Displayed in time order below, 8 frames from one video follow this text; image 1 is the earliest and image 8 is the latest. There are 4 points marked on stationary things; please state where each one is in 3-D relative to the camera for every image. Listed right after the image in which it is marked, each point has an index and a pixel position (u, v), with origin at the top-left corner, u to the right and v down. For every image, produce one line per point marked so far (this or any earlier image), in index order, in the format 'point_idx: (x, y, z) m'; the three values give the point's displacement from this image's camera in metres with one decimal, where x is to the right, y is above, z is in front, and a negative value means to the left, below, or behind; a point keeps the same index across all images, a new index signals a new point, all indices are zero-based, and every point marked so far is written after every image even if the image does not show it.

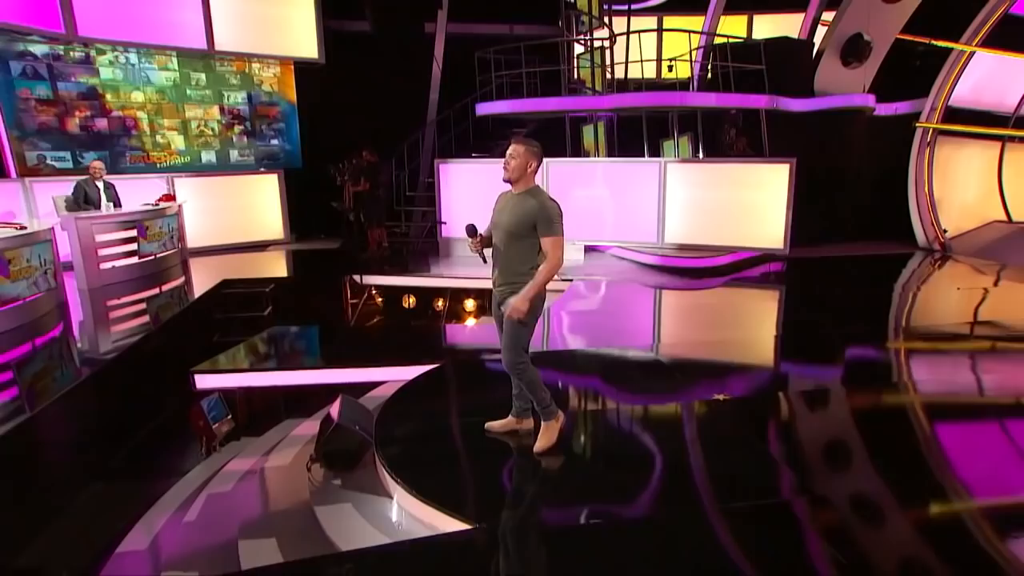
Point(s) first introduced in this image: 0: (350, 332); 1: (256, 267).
0: (-1.7, -0.4, +6.2) m
1: (-3.2, +0.3, +7.4) m
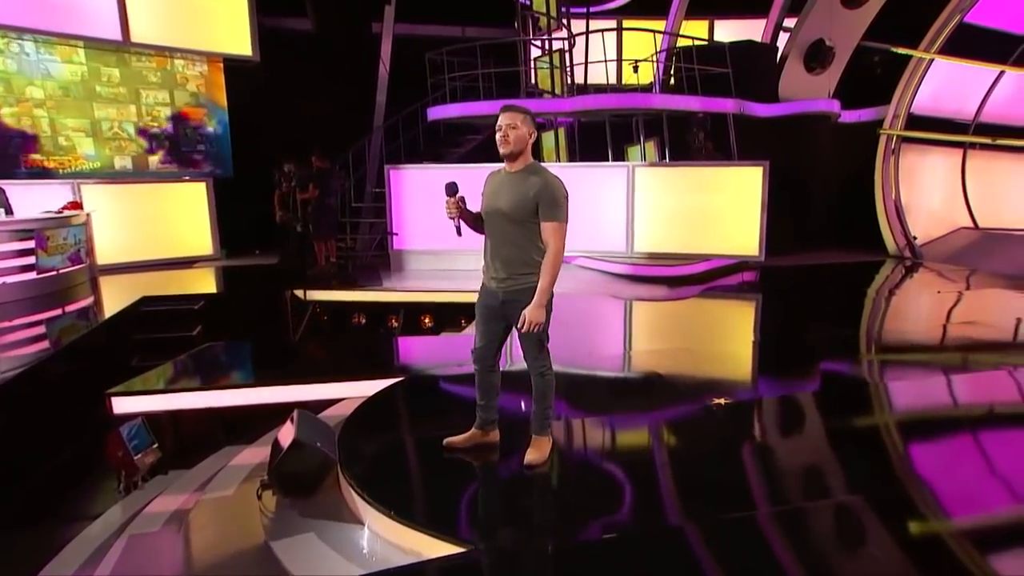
0: (-2.1, -0.6, +5.6) m
1: (-3.8, +0.1, +6.7) m
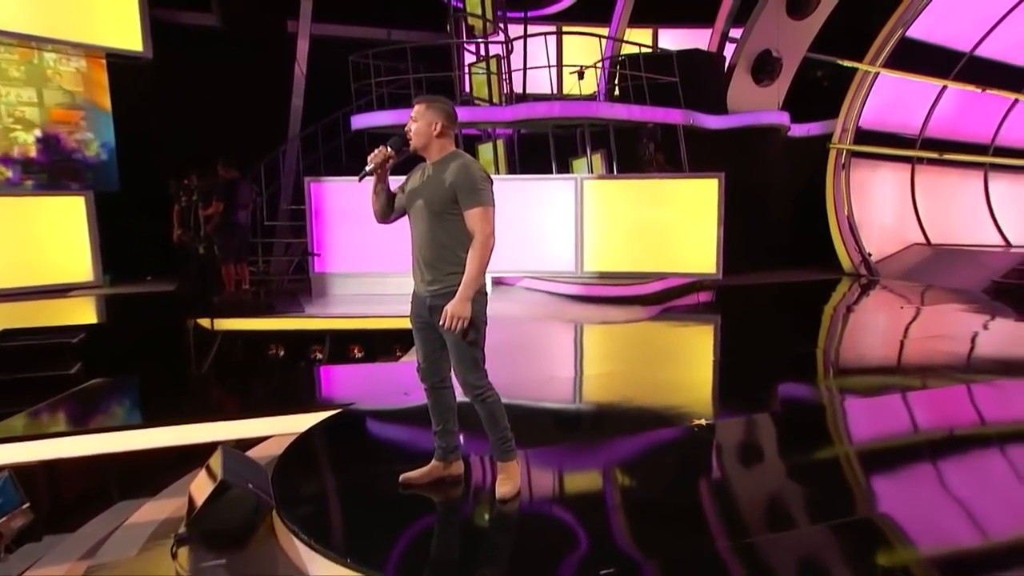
0: (-2.7, -0.8, +4.8) m
1: (-4.4, -0.3, +5.7) m
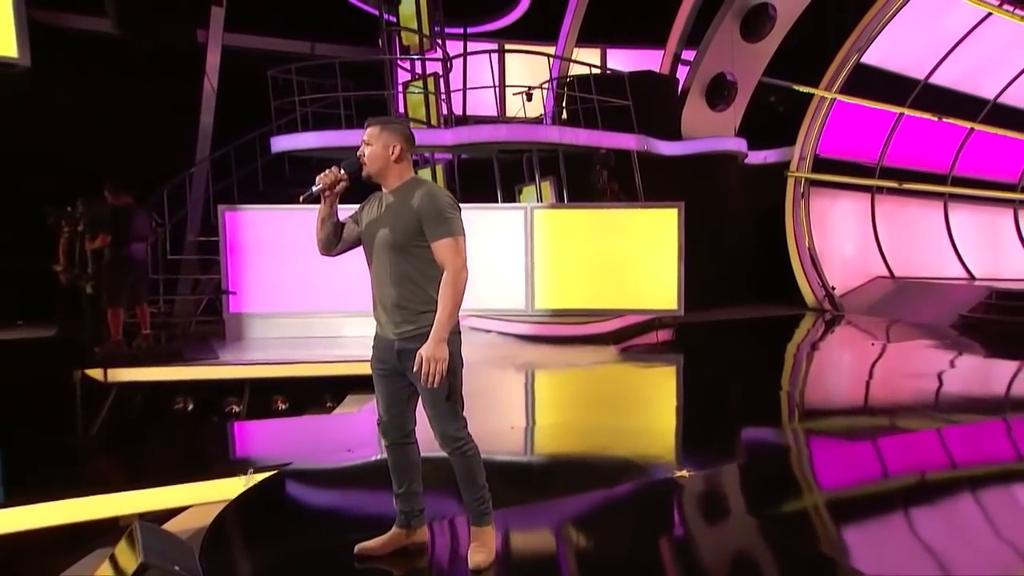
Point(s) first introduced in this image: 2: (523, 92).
0: (-3.1, -1.2, +4.1) m
1: (-4.9, -0.7, +4.8) m
2: (+0.1, +2.9, +8.8) m
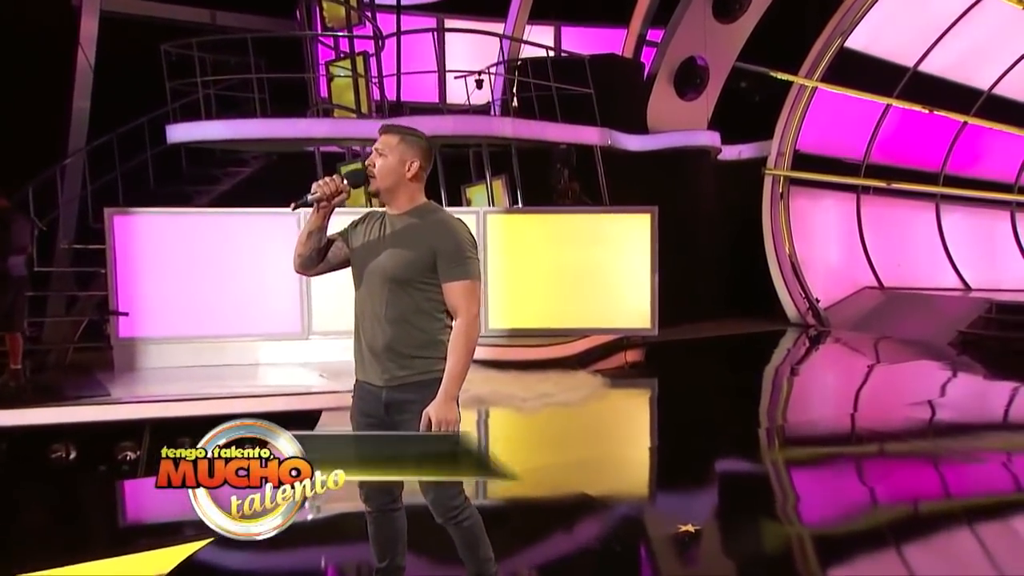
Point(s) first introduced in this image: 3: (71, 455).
0: (-3.4, -1.3, +3.3) m
1: (-5.3, -0.8, +3.8) m
2: (-0.6, +2.8, +8.2) m
3: (-3.1, -1.1, +4.1) m
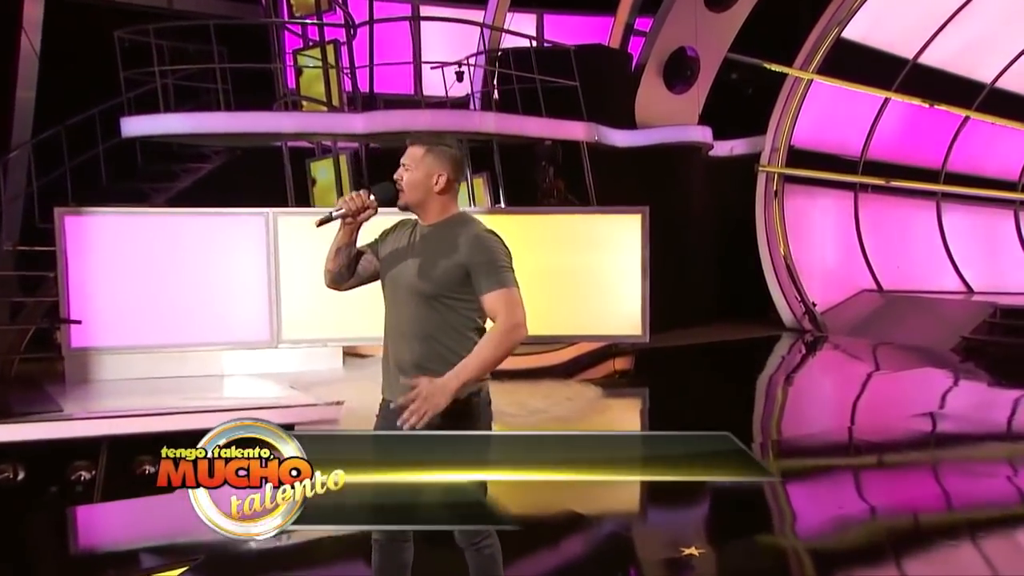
0: (-3.5, -1.4, +3.0) m
1: (-5.4, -0.9, +3.5) m
2: (-0.8, +2.8, +7.9) m
3: (-3.2, -1.1, +3.8) m
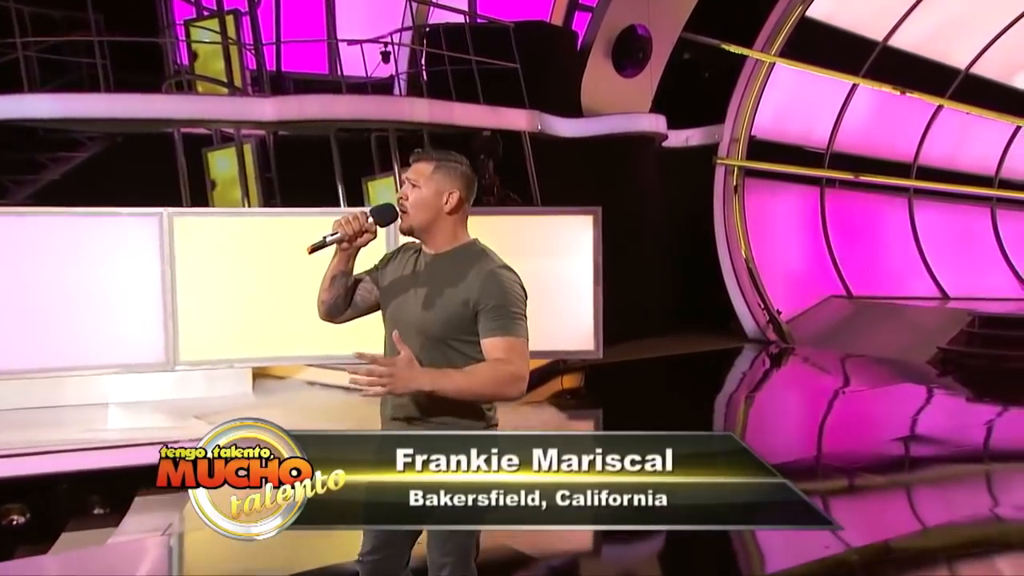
0: (-3.8, -1.4, +2.3) m
1: (-5.7, -1.0, +2.7) m
2: (-1.5, +2.8, +7.4) m
3: (-3.6, -1.2, +3.2) m
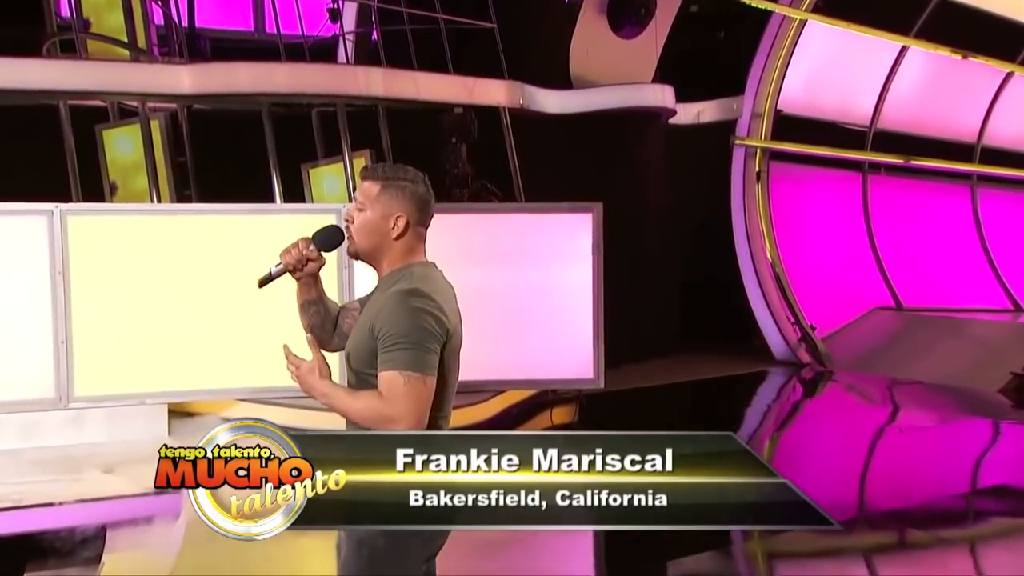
0: (-3.9, -1.5, +1.7) m
1: (-5.8, -1.1, +2.0) m
2: (-1.7, +2.8, +6.7) m
3: (-3.7, -1.3, +2.5) m
